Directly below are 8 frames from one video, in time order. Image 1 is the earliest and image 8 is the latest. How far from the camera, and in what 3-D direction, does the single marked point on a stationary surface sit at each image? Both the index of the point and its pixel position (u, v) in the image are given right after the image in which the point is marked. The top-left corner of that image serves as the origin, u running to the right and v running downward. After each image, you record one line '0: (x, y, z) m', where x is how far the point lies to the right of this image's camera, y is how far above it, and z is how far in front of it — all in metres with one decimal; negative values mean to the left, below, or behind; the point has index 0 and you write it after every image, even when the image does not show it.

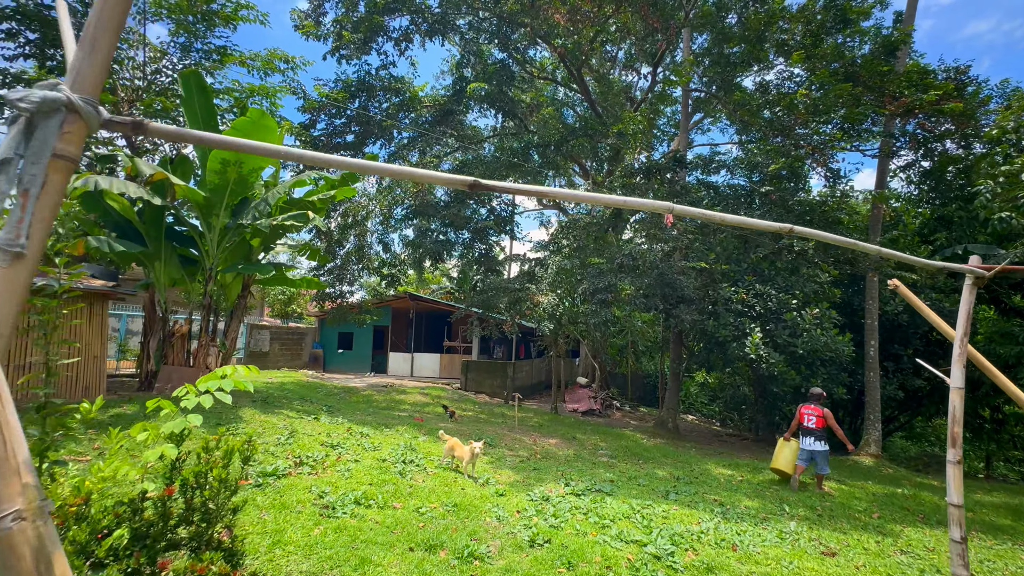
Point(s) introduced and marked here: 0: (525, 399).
0: (+0.5, -4.6, +18.8) m
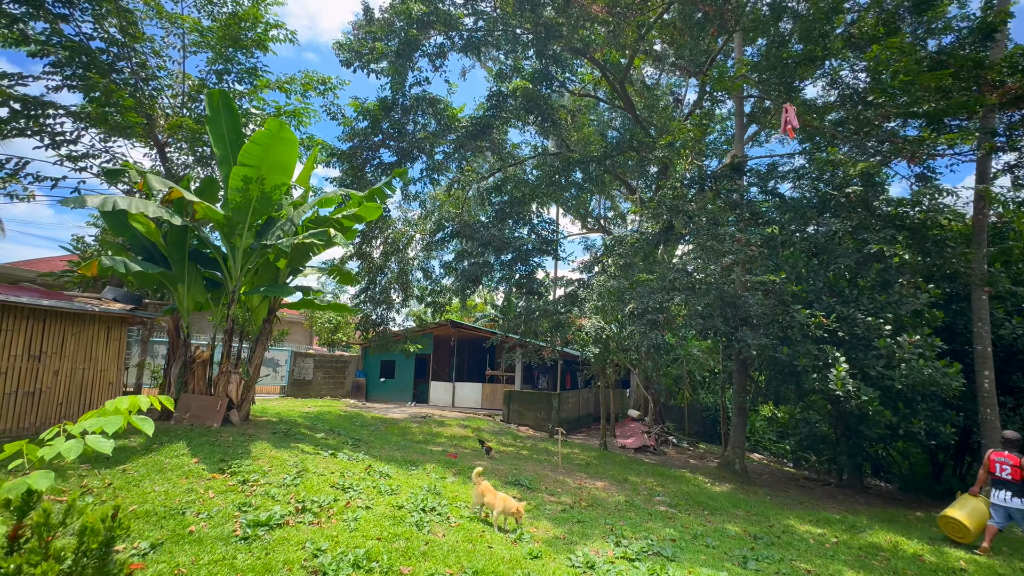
0: (+2.3, -5.6, +17.5) m
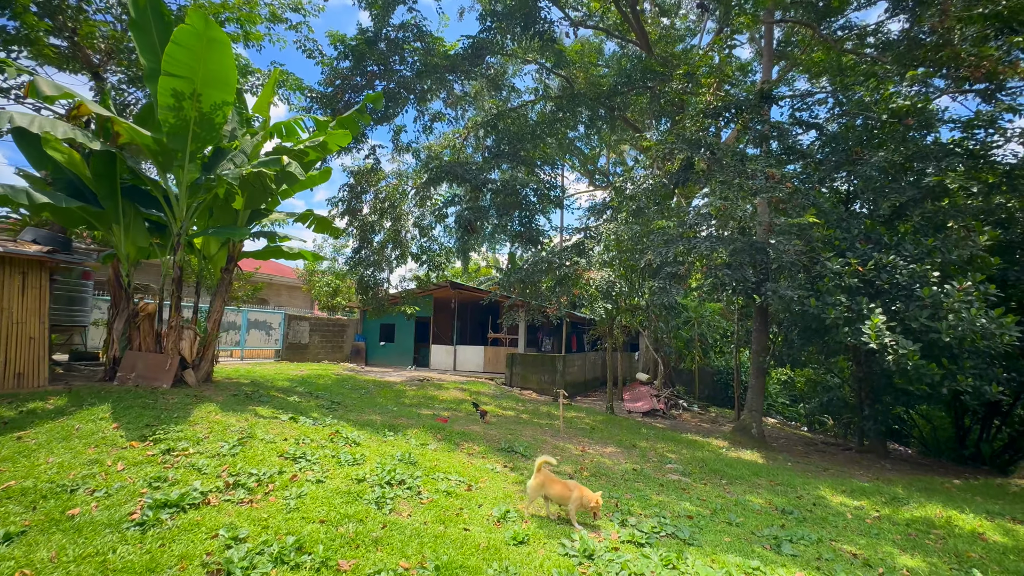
0: (+2.4, -4.0, +16.8) m
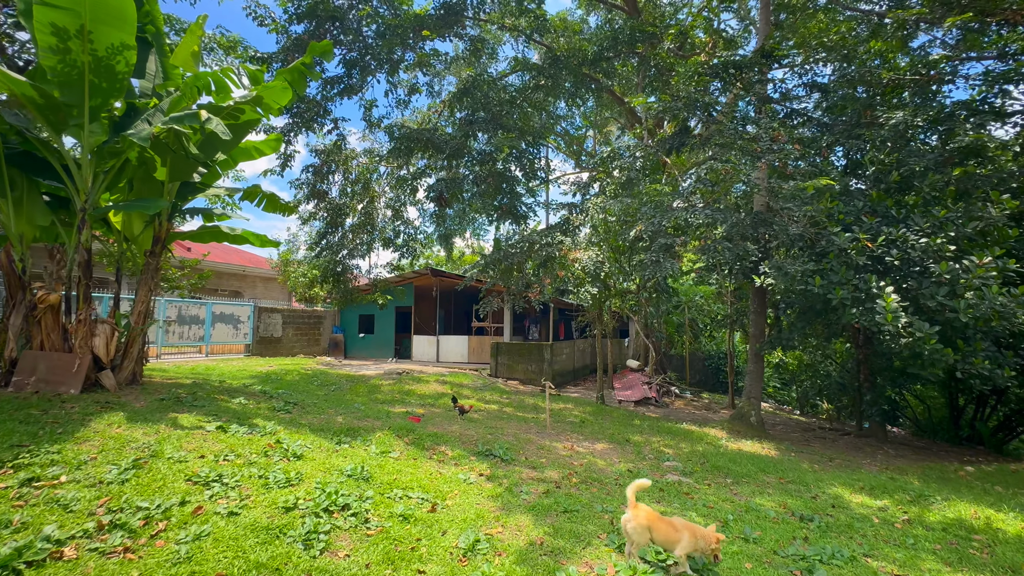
0: (+1.9, -3.5, +16.1) m
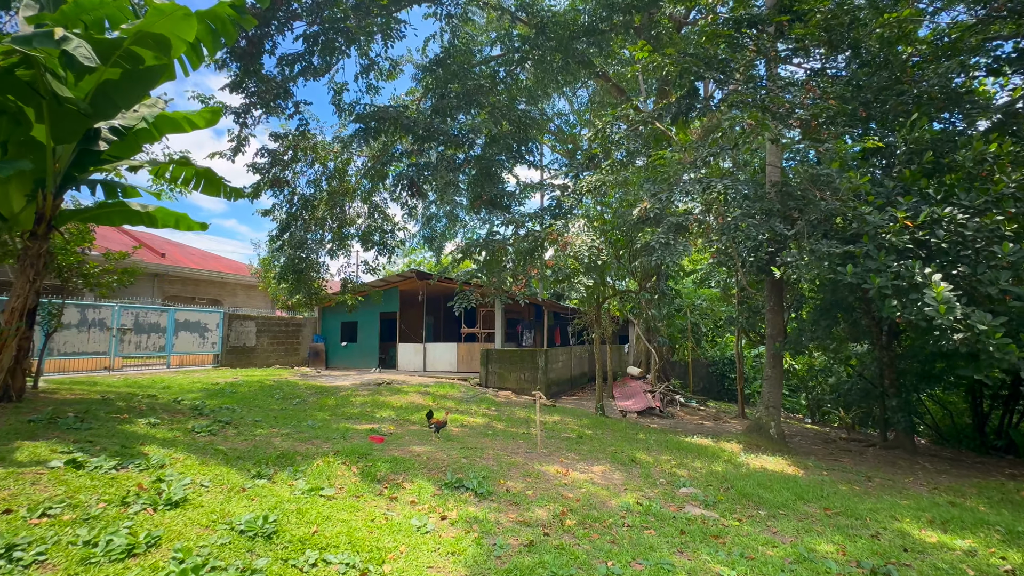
0: (+1.6, -3.5, +14.8) m
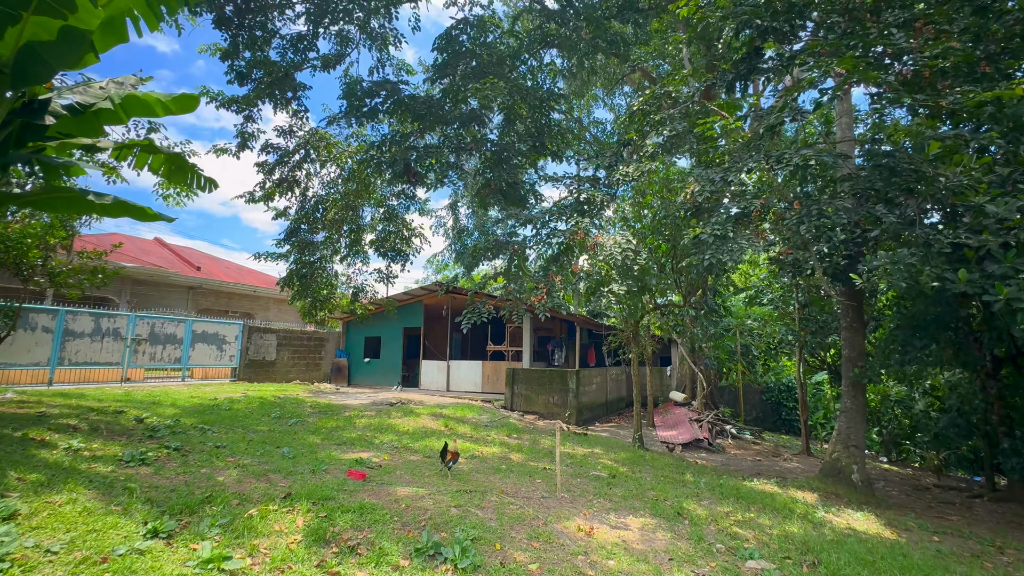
0: (+2.4, -4.0, +13.3) m
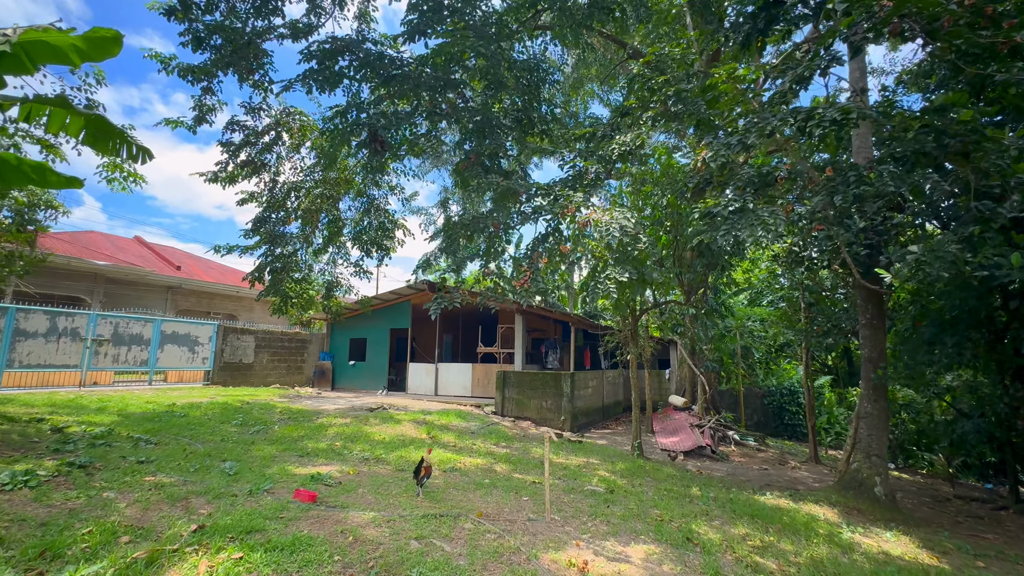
0: (+2.2, -3.9, +12.5) m
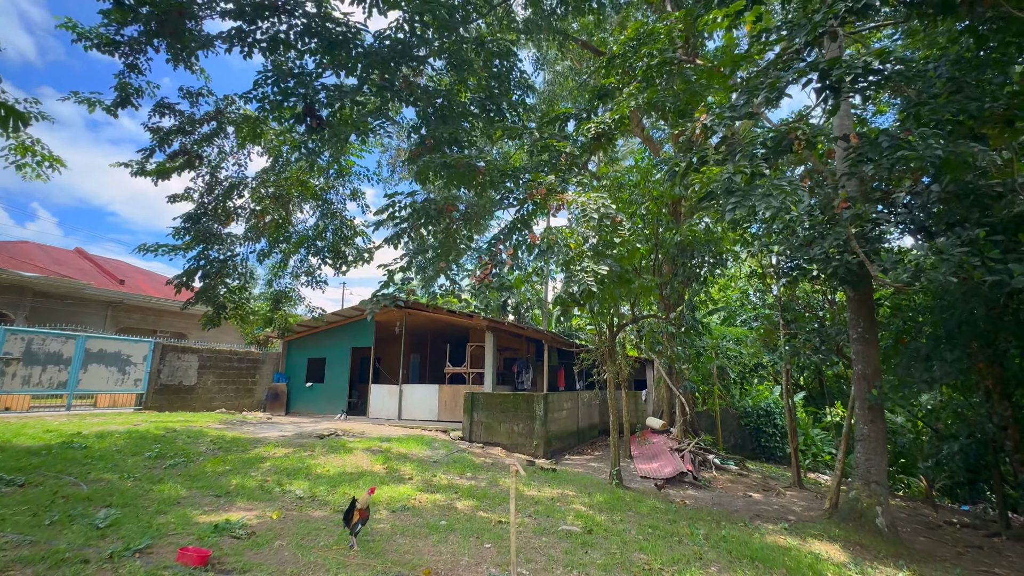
0: (+1.4, -4.3, +11.7) m
